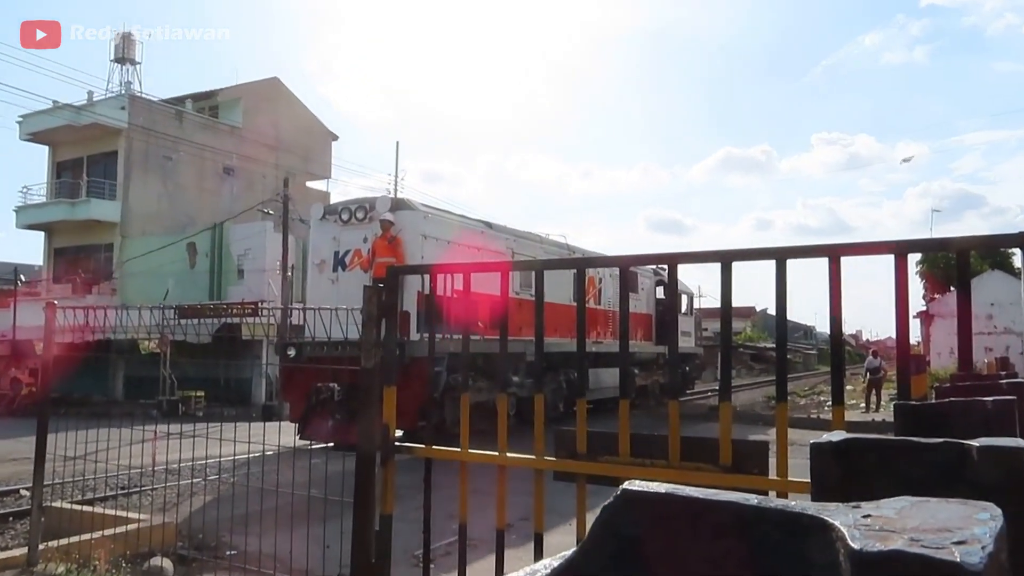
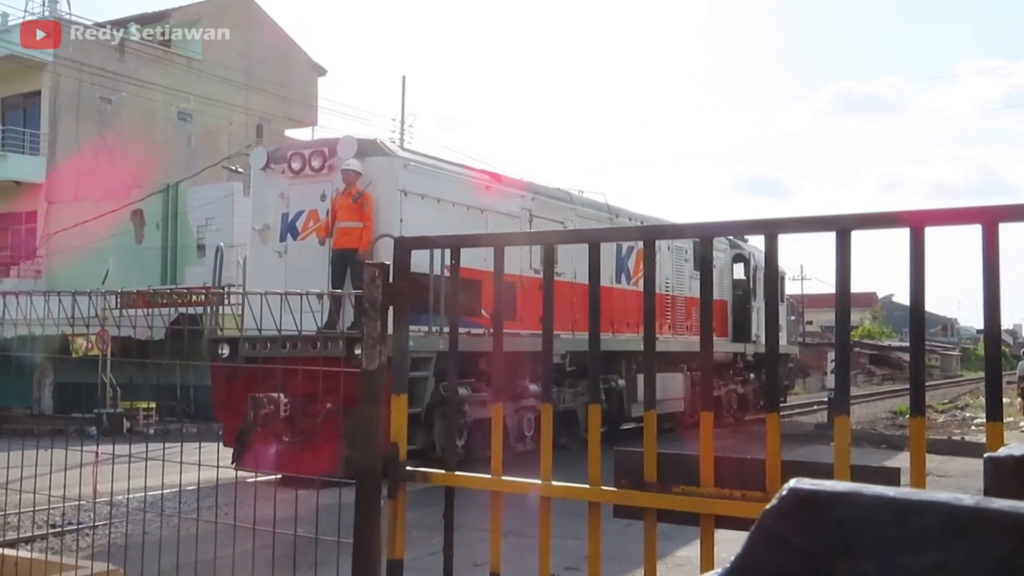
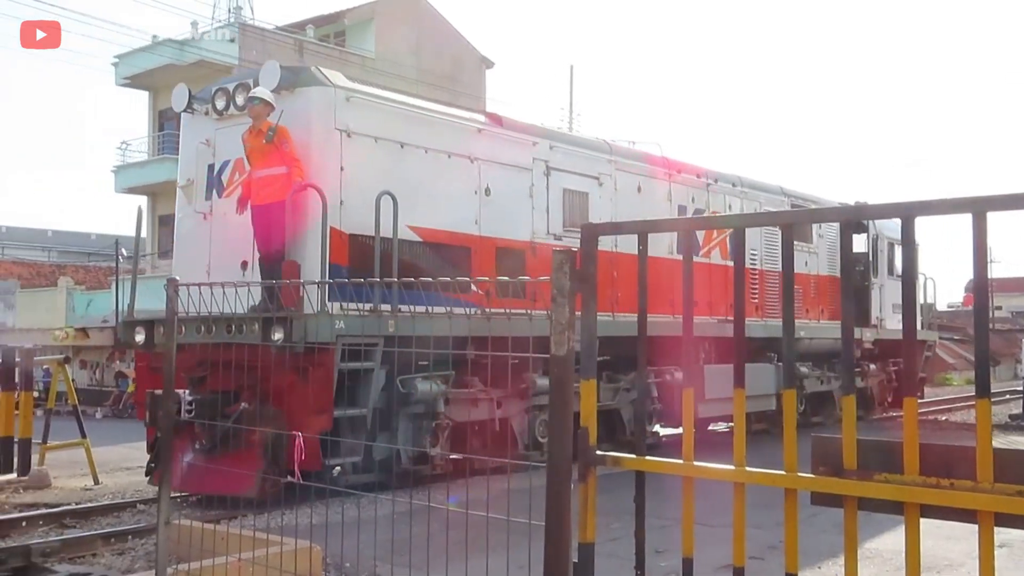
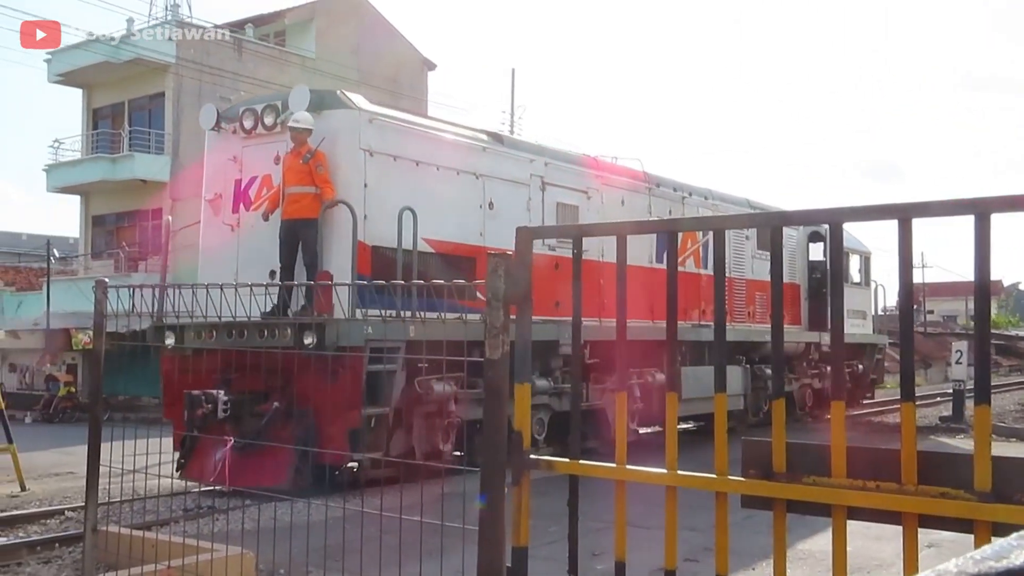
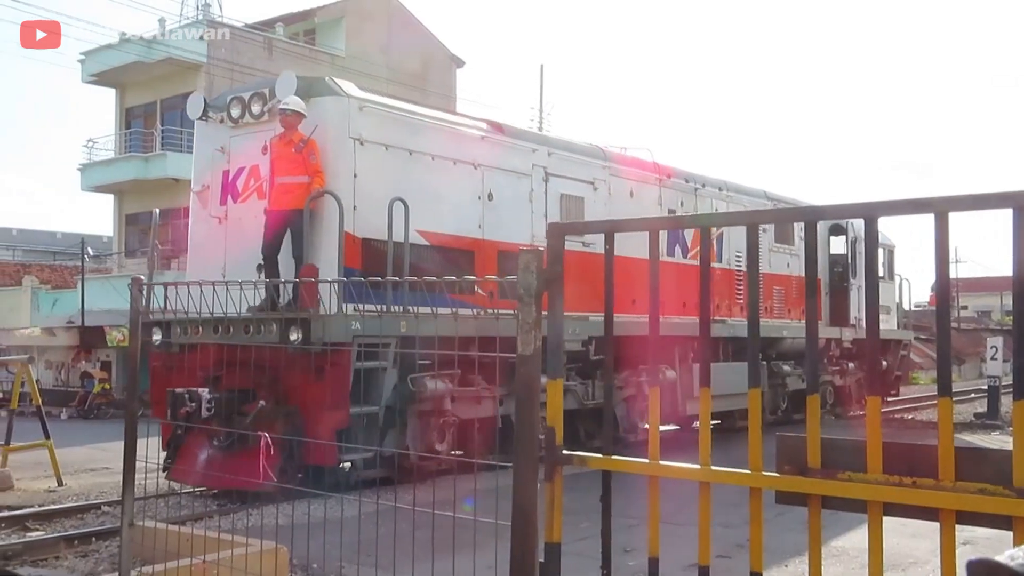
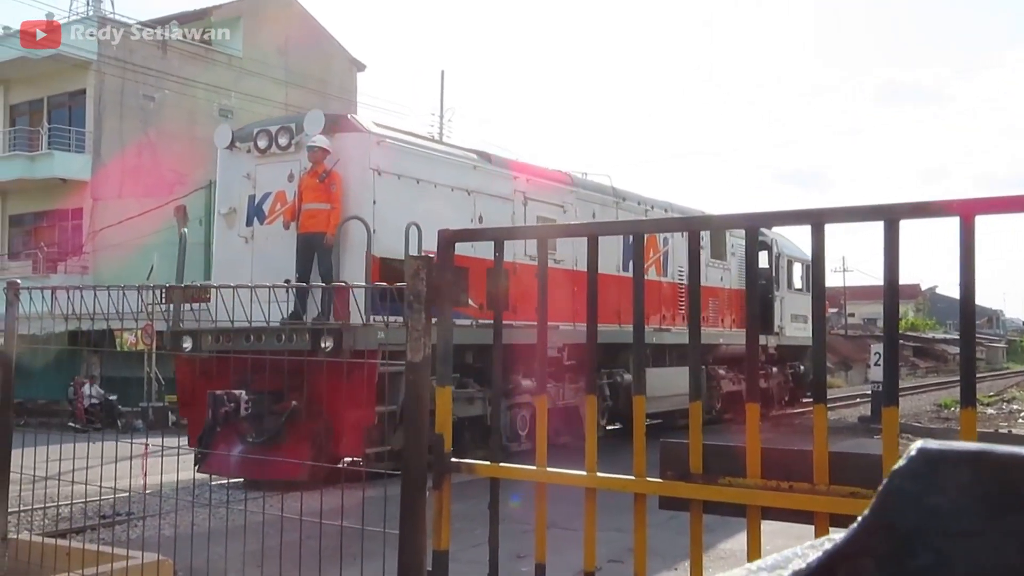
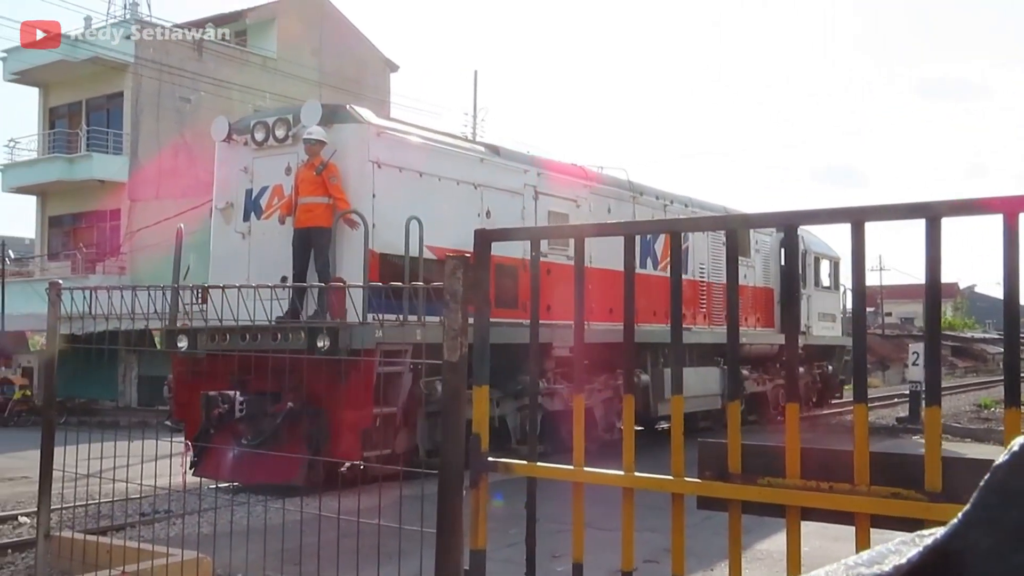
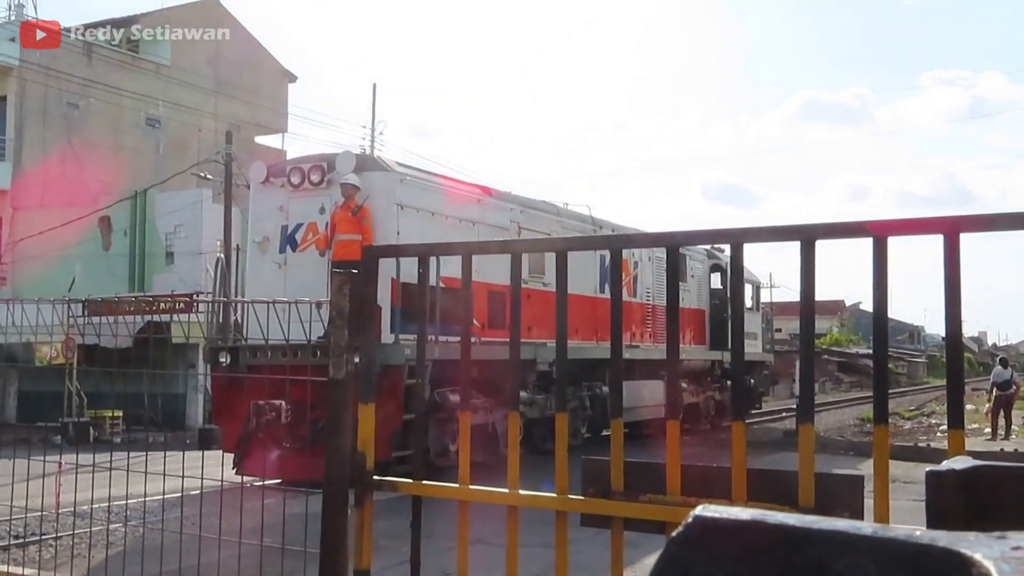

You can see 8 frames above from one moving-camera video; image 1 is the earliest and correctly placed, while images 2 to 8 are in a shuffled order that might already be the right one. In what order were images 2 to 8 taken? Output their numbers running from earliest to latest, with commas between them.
8, 2, 6, 7, 4, 5, 3
